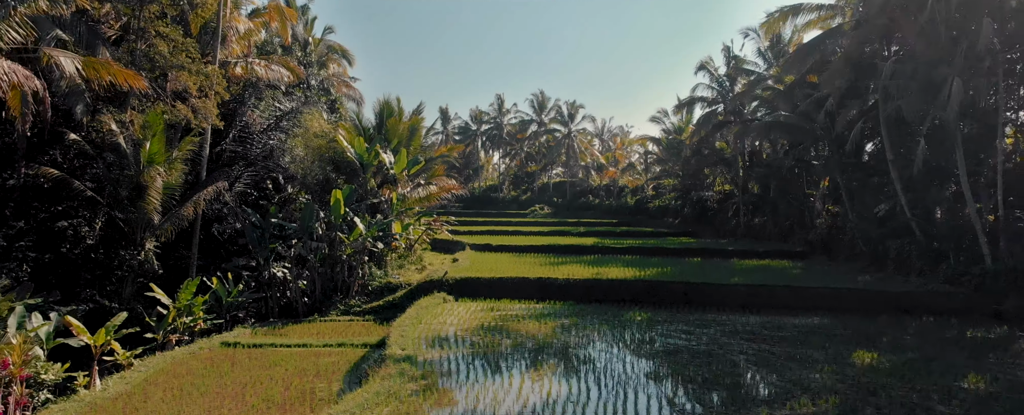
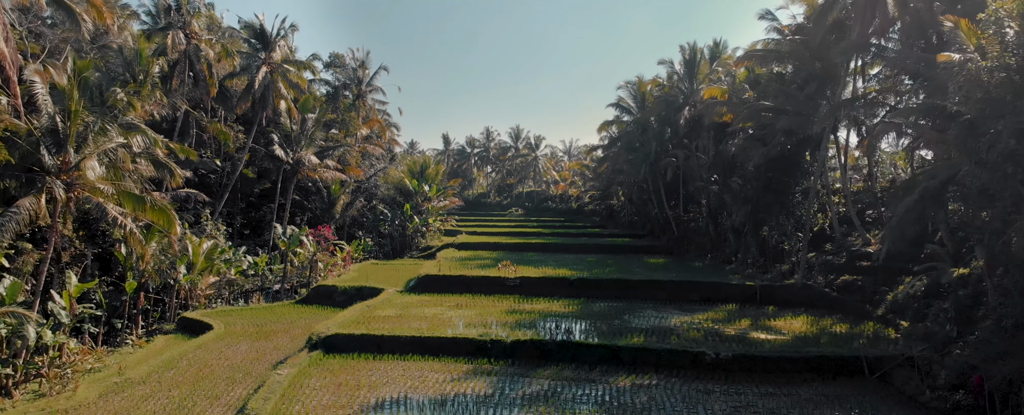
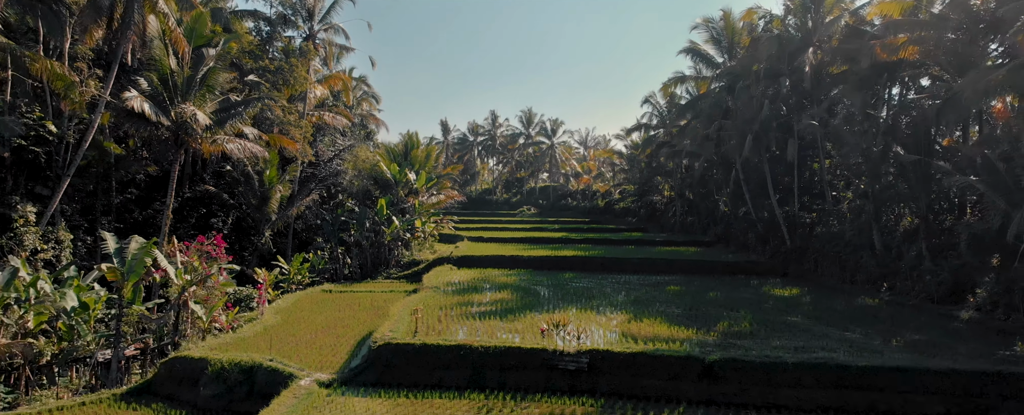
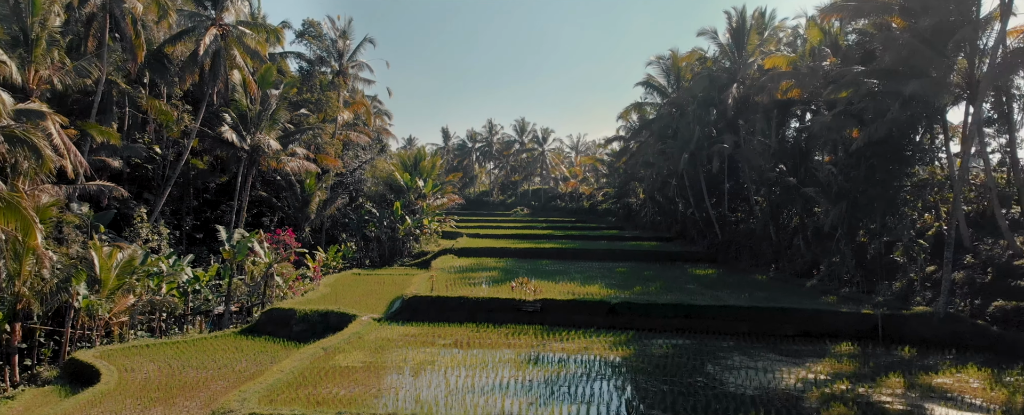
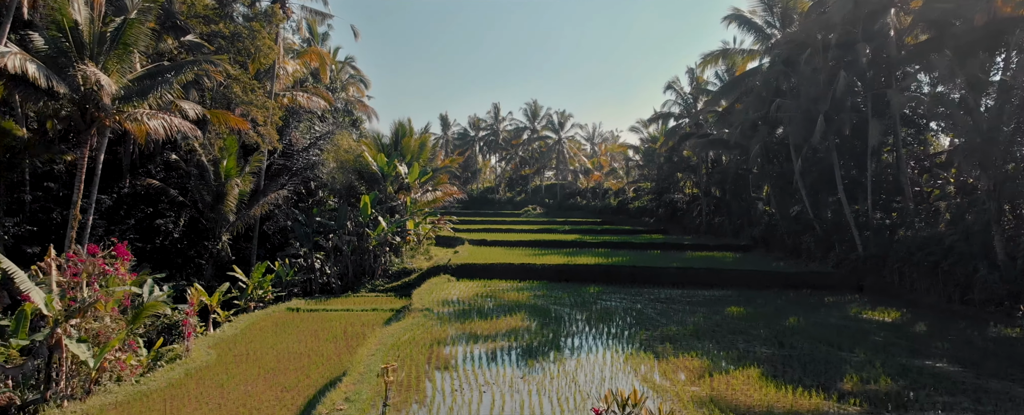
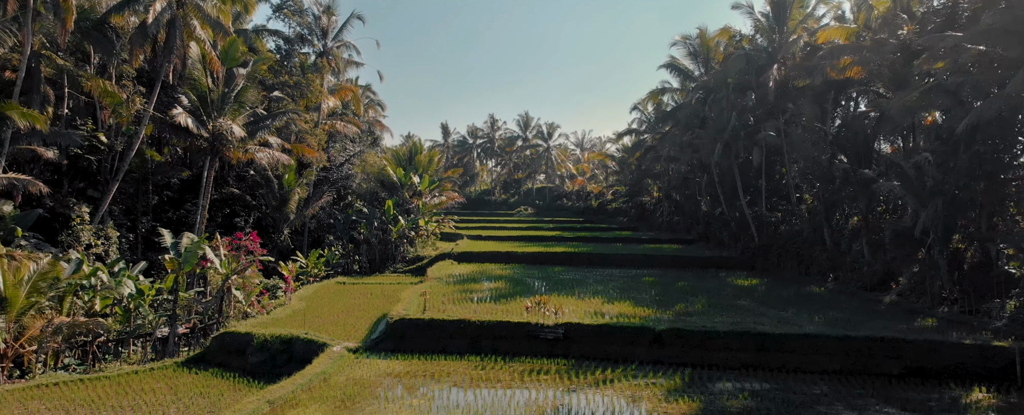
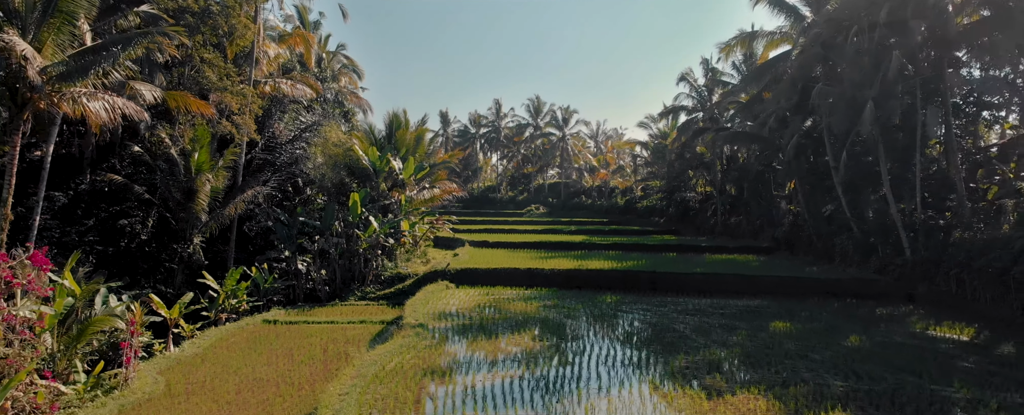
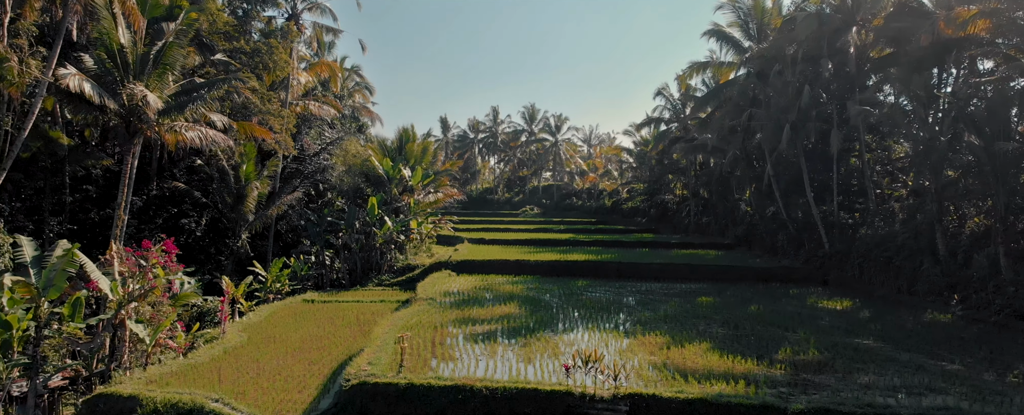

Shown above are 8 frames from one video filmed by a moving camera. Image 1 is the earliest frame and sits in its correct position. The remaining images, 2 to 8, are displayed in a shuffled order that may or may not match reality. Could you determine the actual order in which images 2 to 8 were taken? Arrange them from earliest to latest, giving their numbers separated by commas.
7, 5, 8, 3, 6, 4, 2
